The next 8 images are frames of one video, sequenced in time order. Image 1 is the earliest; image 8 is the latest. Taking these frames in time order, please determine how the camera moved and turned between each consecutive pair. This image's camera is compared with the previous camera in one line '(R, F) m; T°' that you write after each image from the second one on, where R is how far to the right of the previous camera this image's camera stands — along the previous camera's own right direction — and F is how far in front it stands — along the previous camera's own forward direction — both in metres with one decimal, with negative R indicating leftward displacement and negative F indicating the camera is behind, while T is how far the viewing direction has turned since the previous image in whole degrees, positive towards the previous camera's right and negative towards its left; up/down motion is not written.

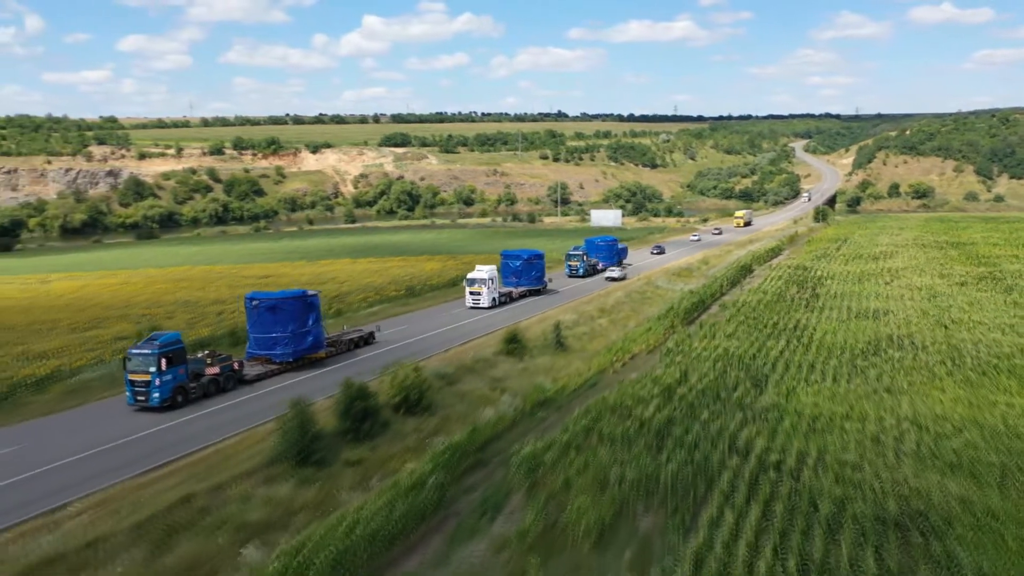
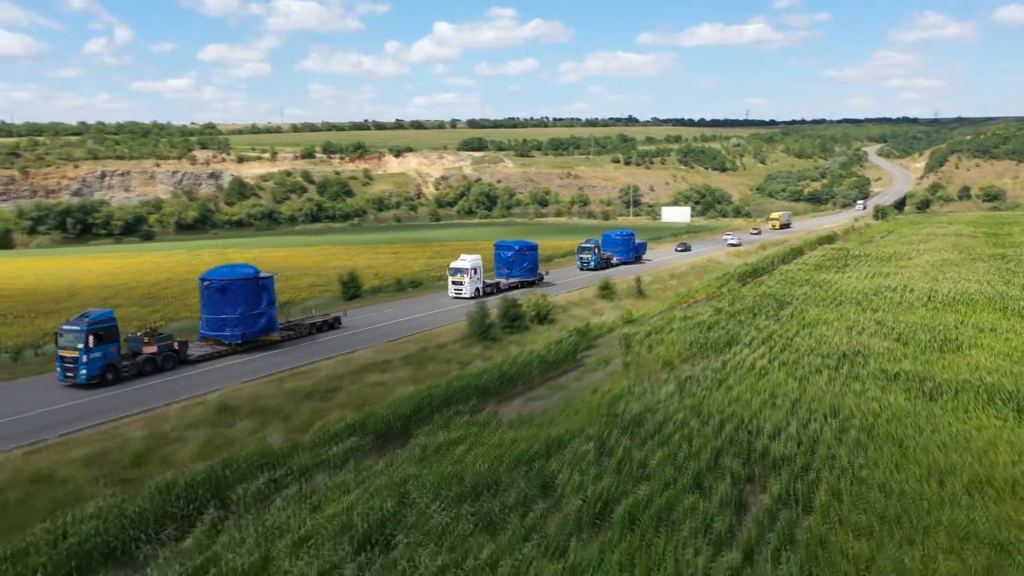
(-1.1, -9.5) m; -5°
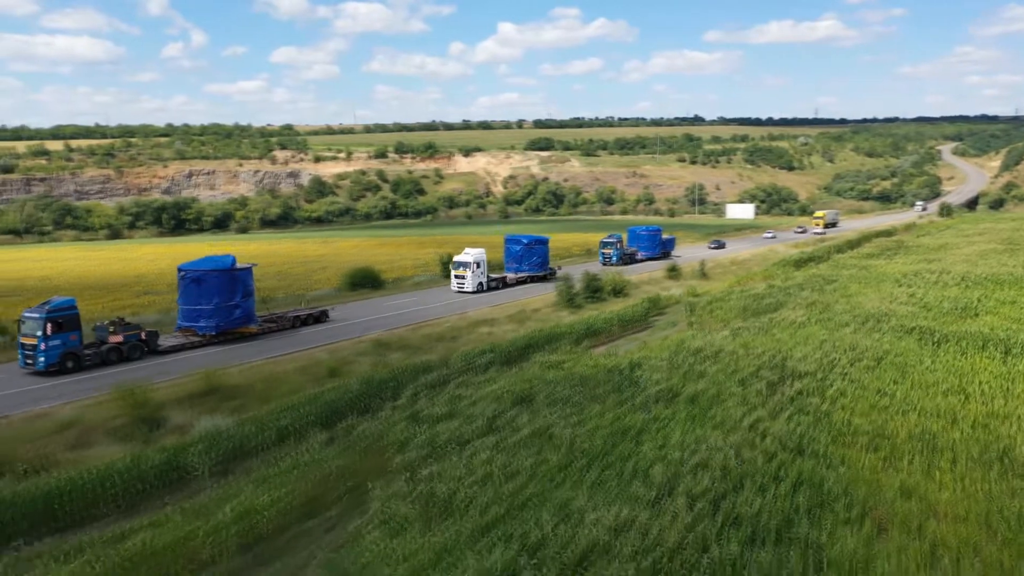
(-0.7, -5.2) m; -4°
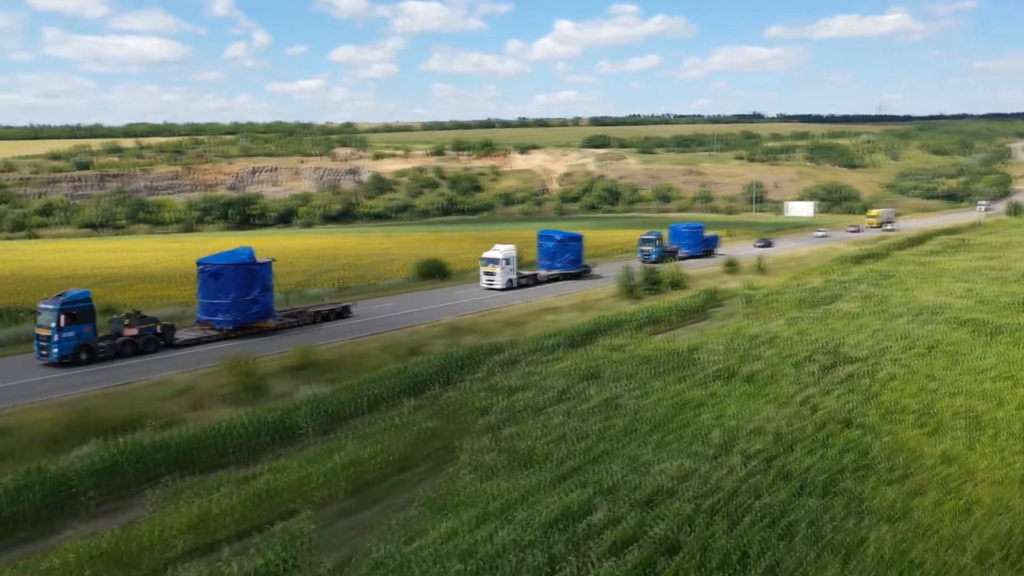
(-0.3, -1.4) m; -4°
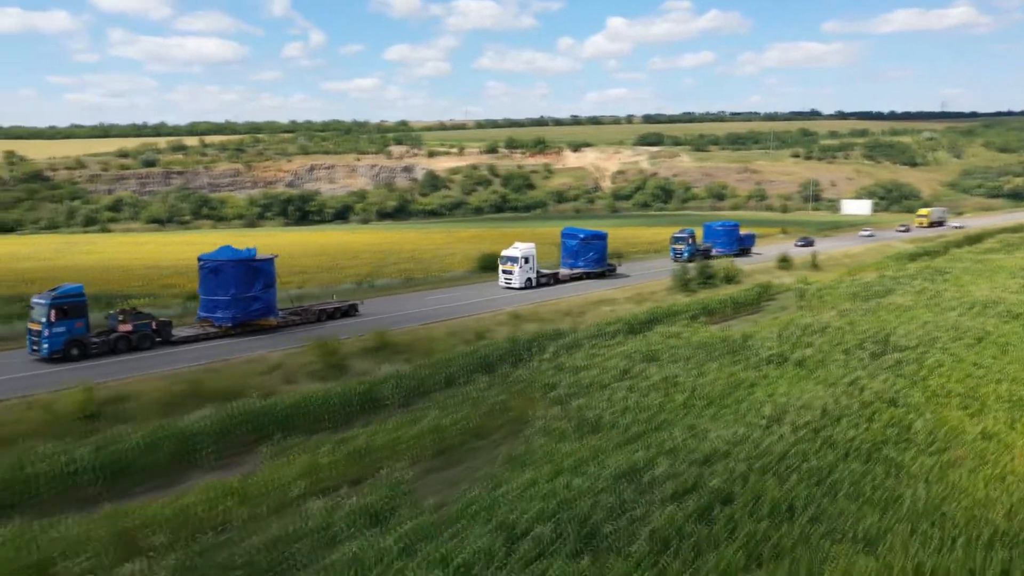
(-0.3, -1.4) m; -3°
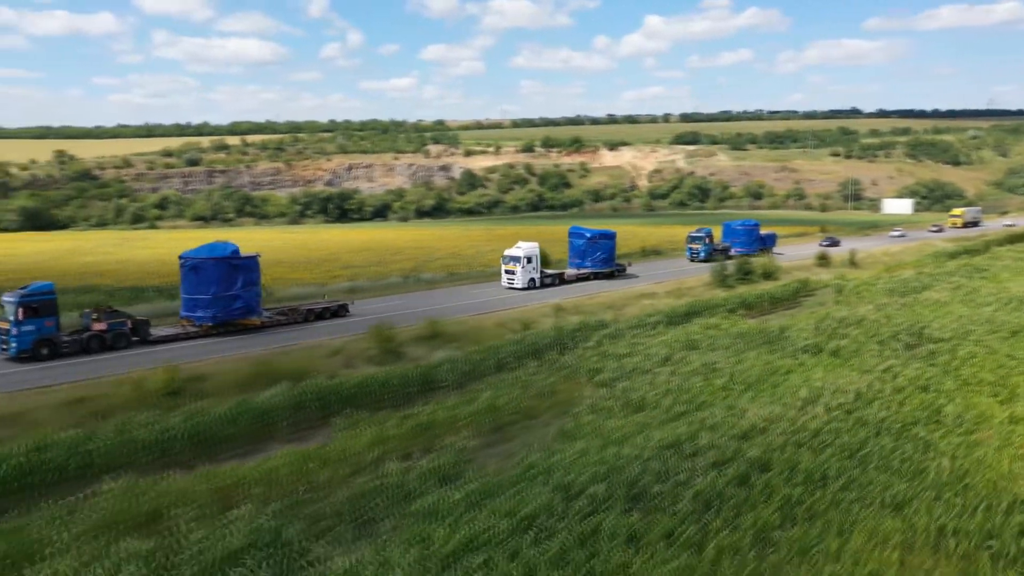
(-0.3, -1.0) m; -2°
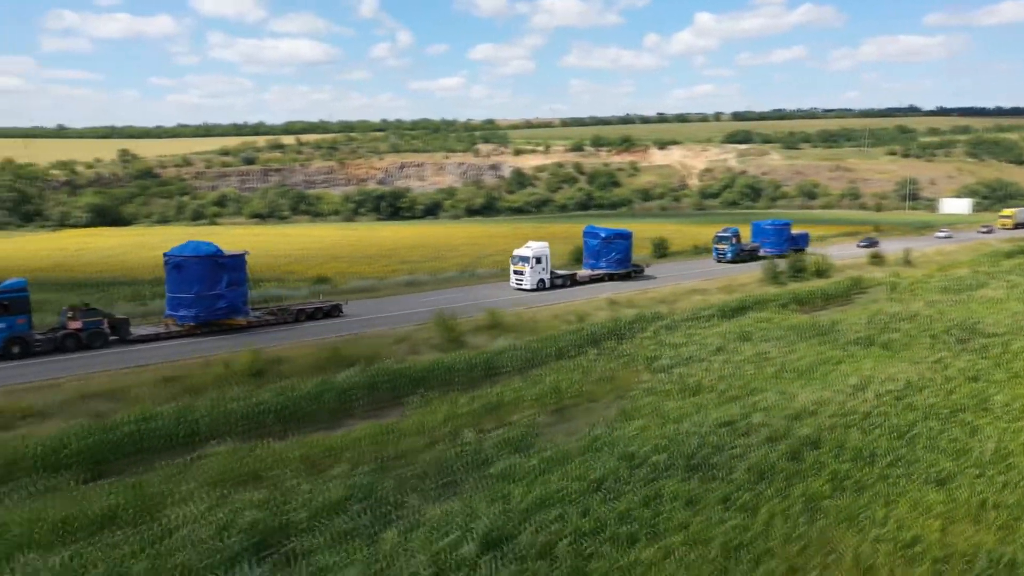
(-0.3, -1.0) m; -3°
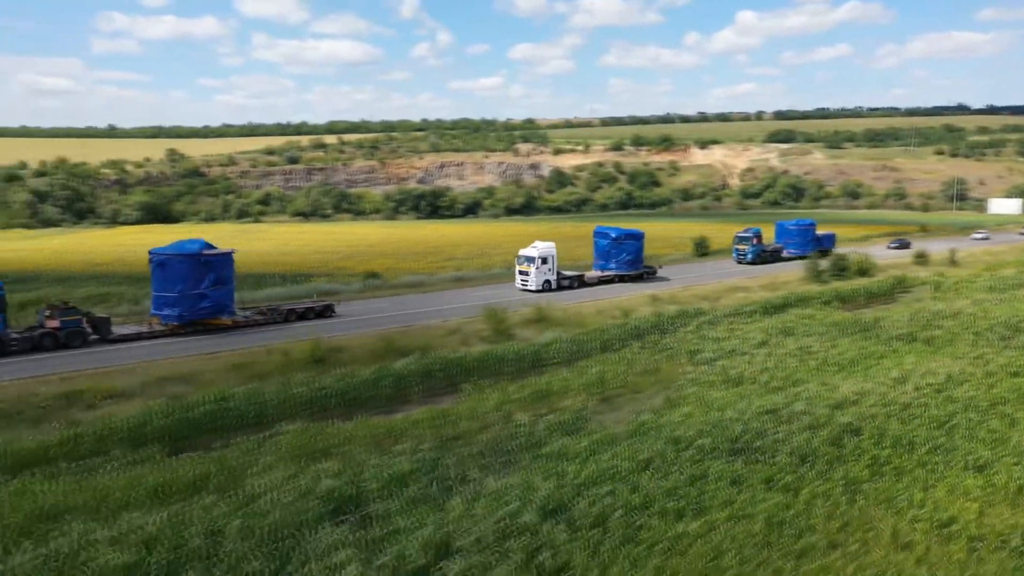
(-0.2, -0.7) m; -3°
